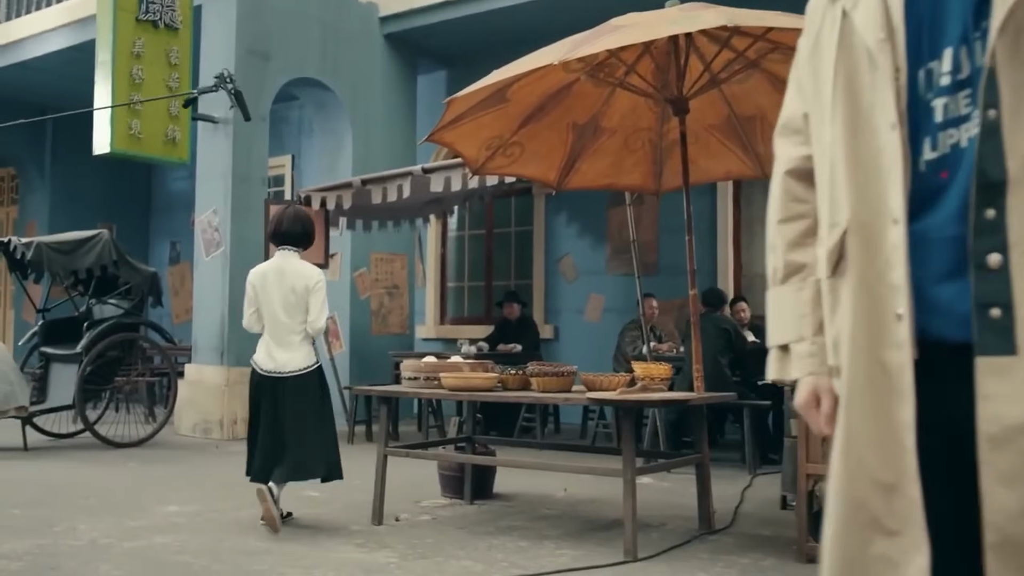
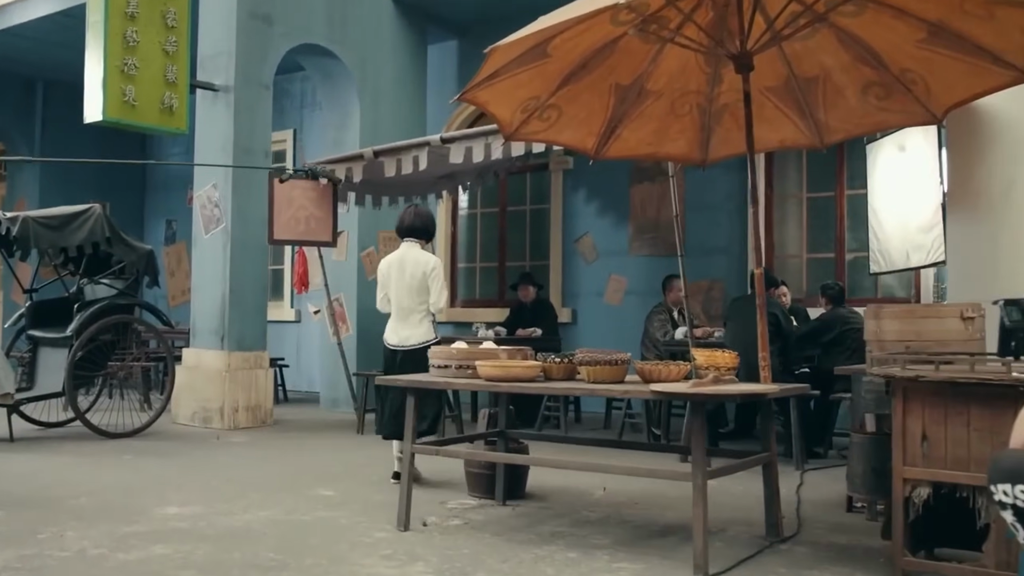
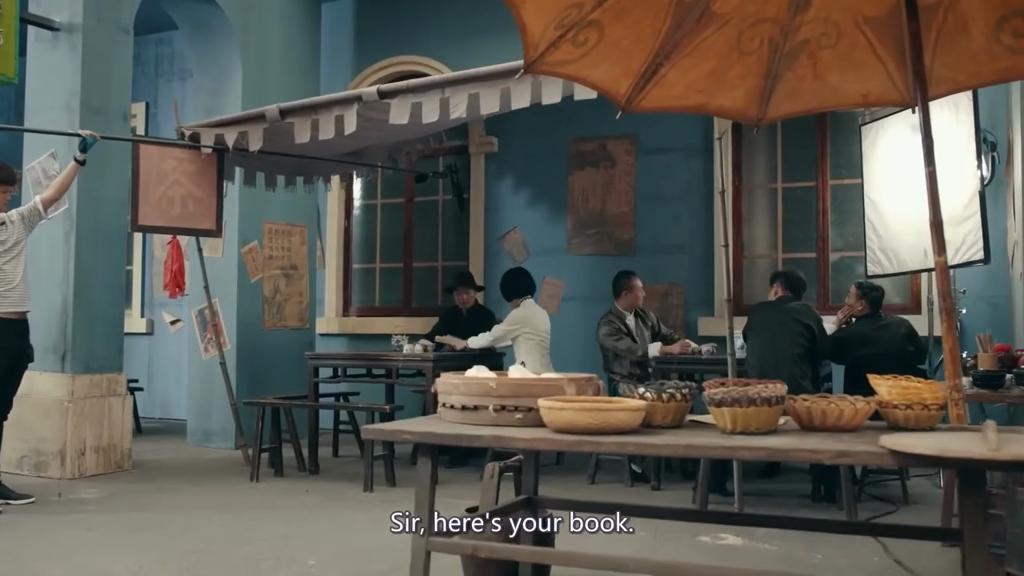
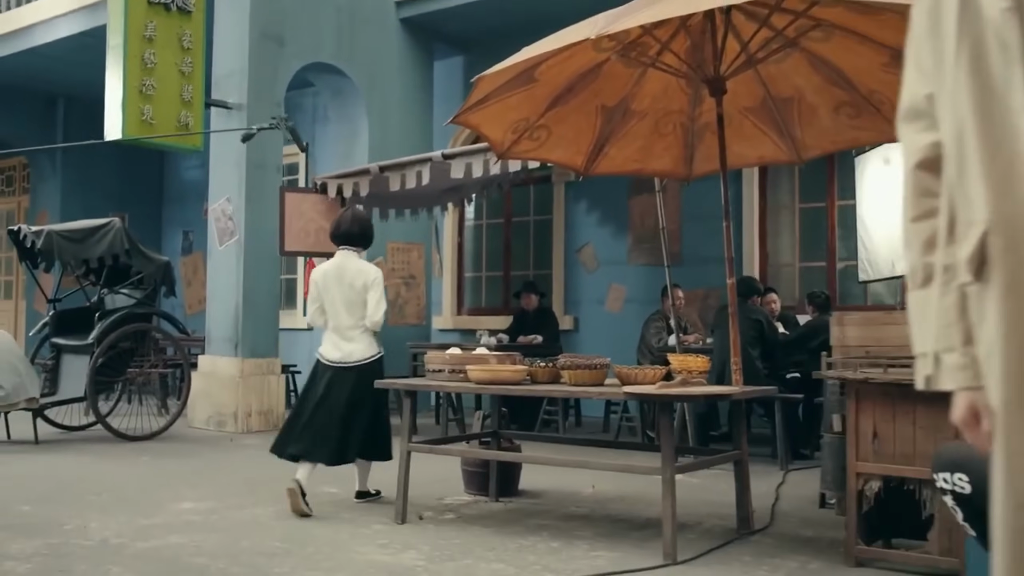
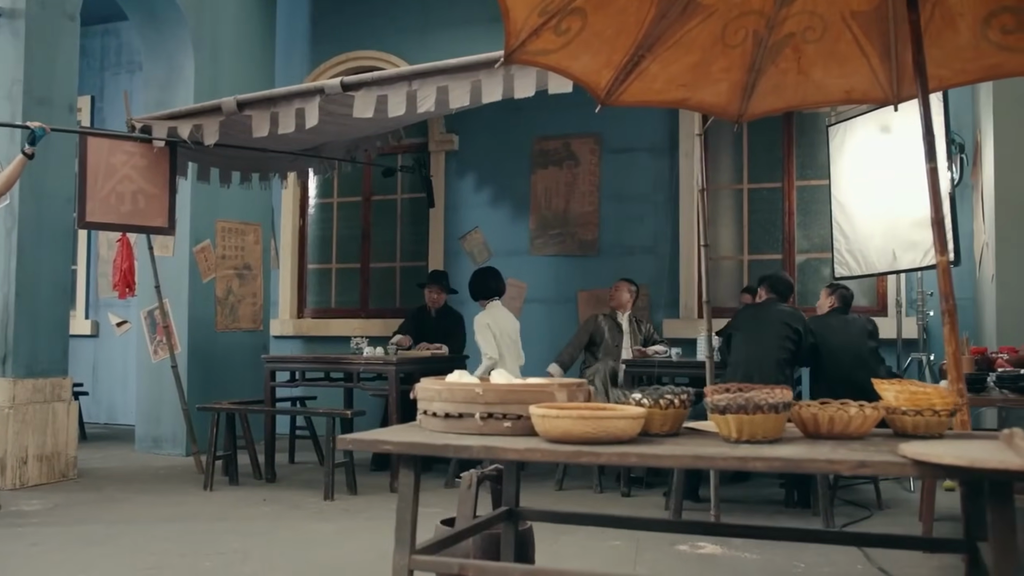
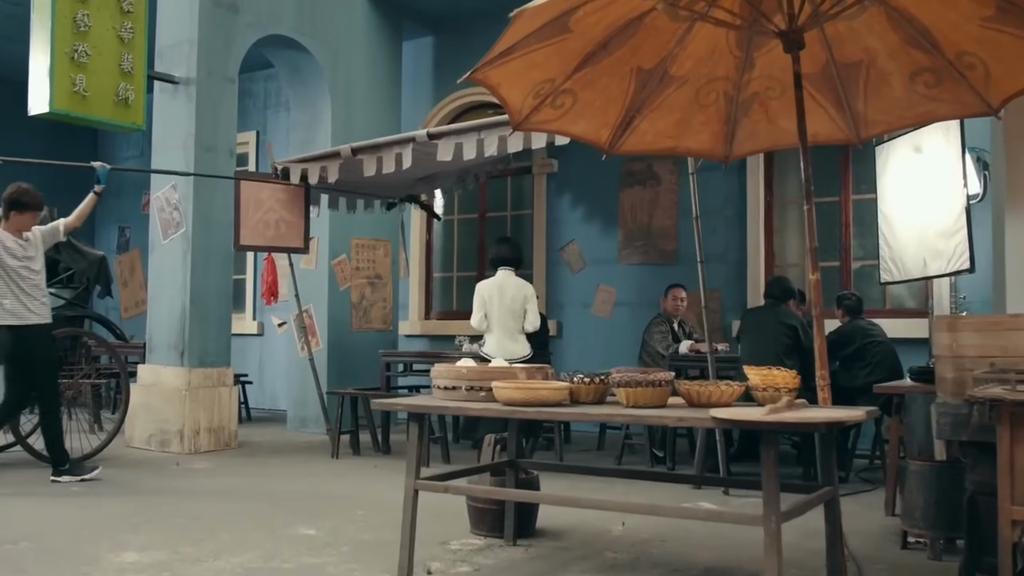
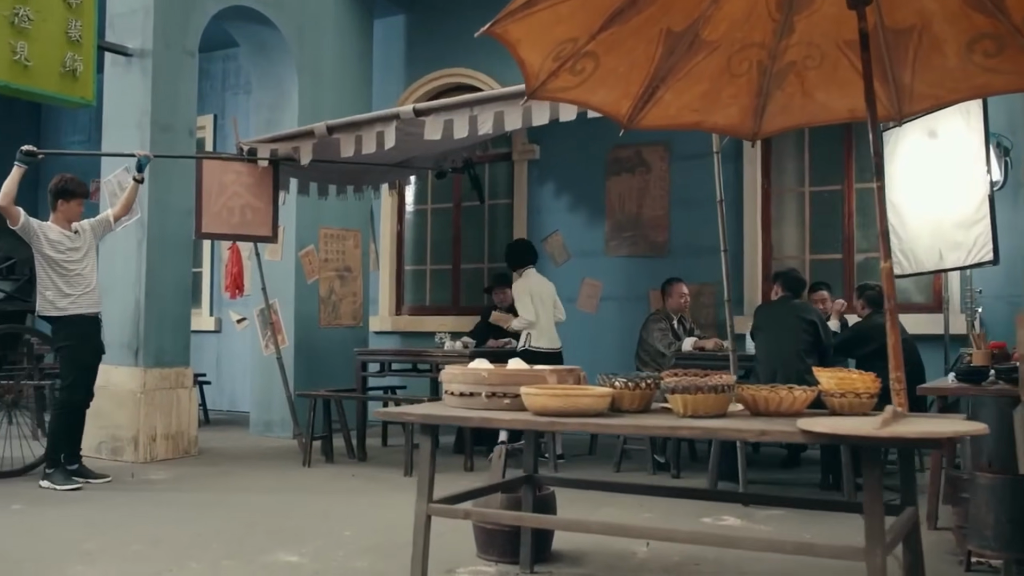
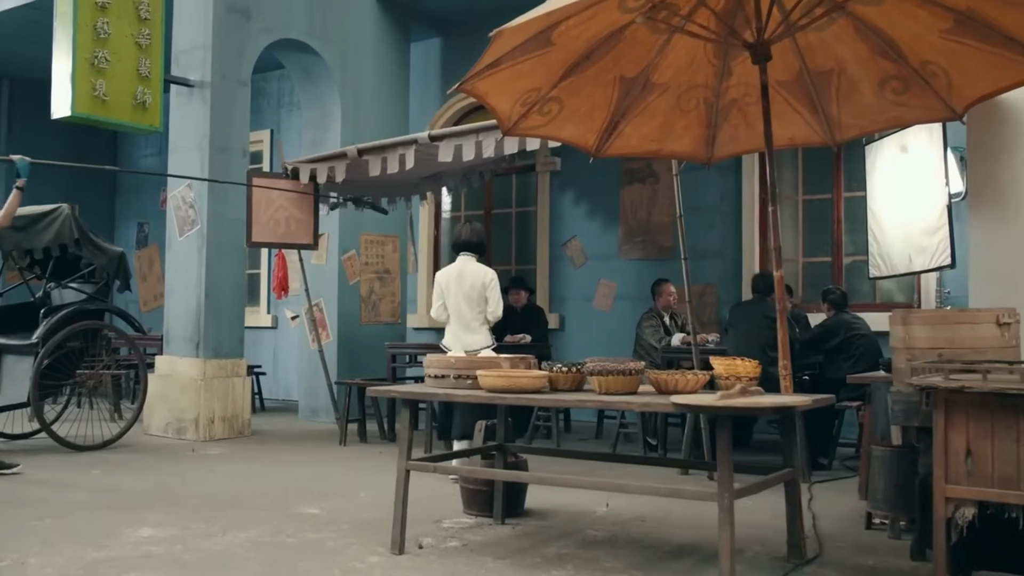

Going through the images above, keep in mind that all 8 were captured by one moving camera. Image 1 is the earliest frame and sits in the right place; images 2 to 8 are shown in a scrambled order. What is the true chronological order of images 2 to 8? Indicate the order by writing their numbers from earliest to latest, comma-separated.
4, 2, 8, 6, 7, 3, 5
